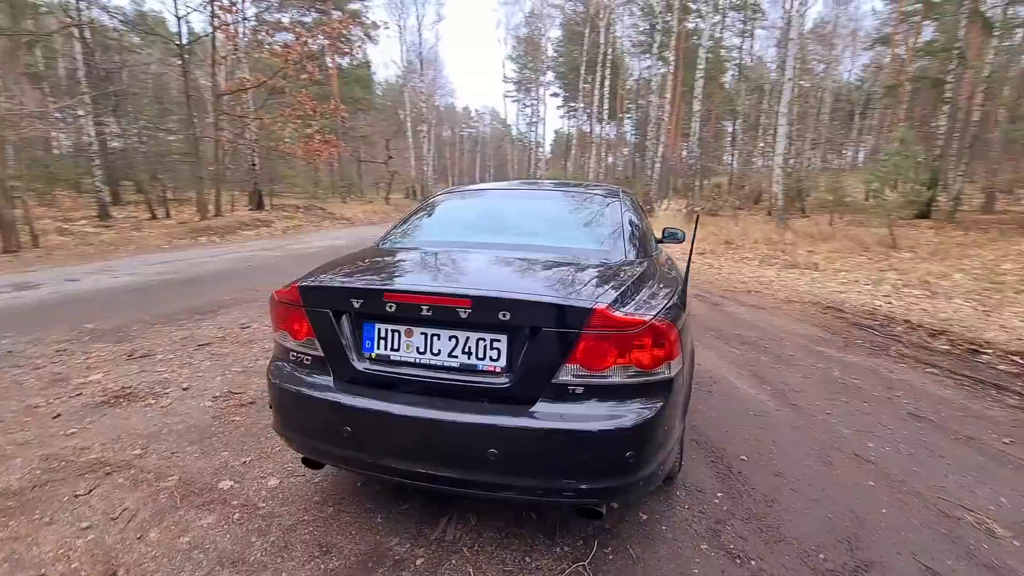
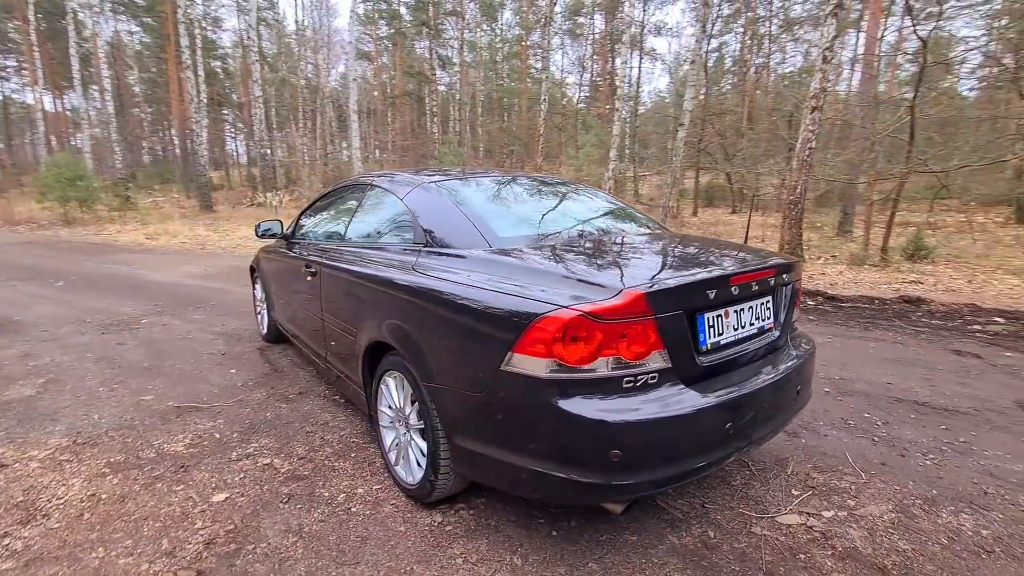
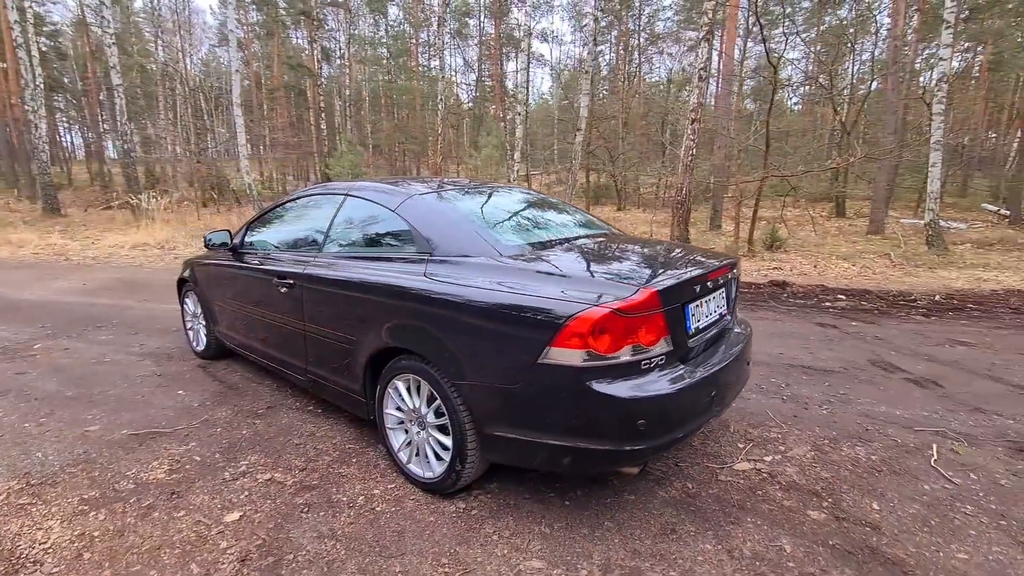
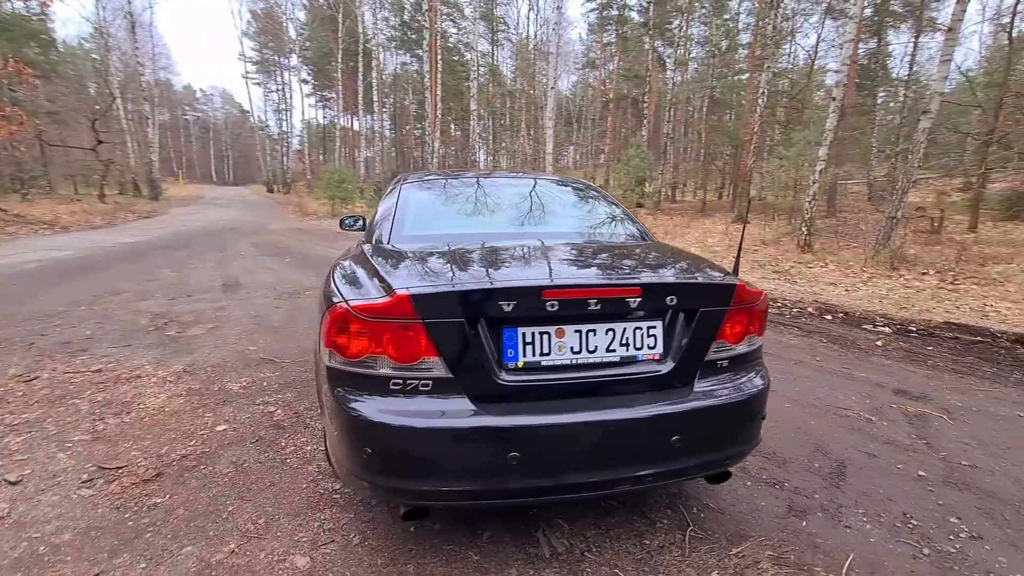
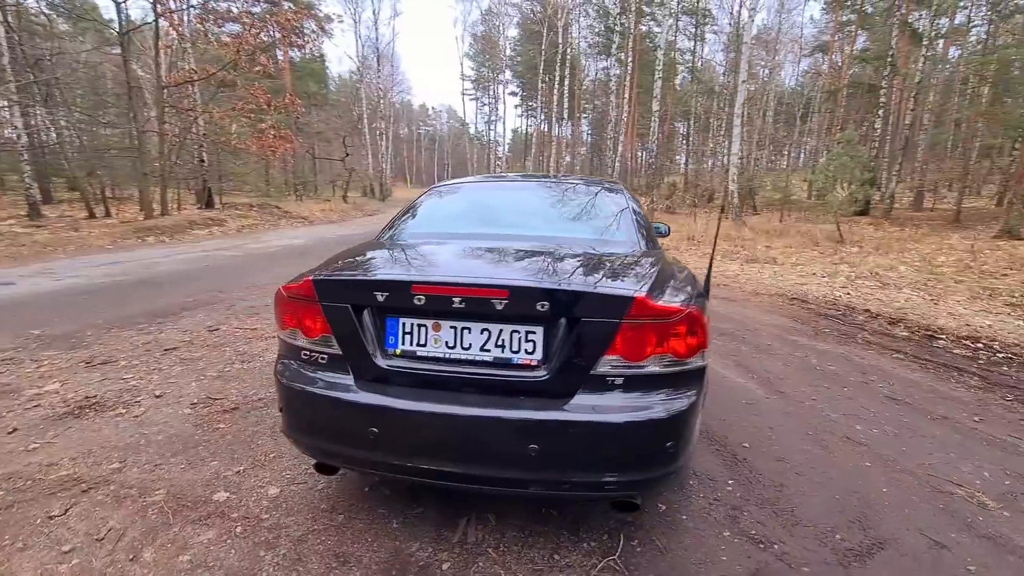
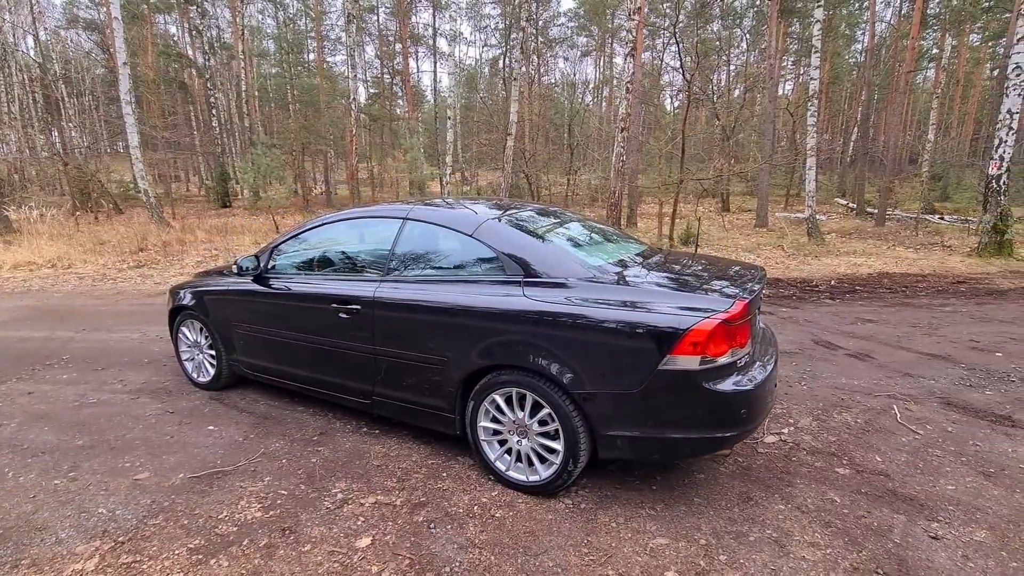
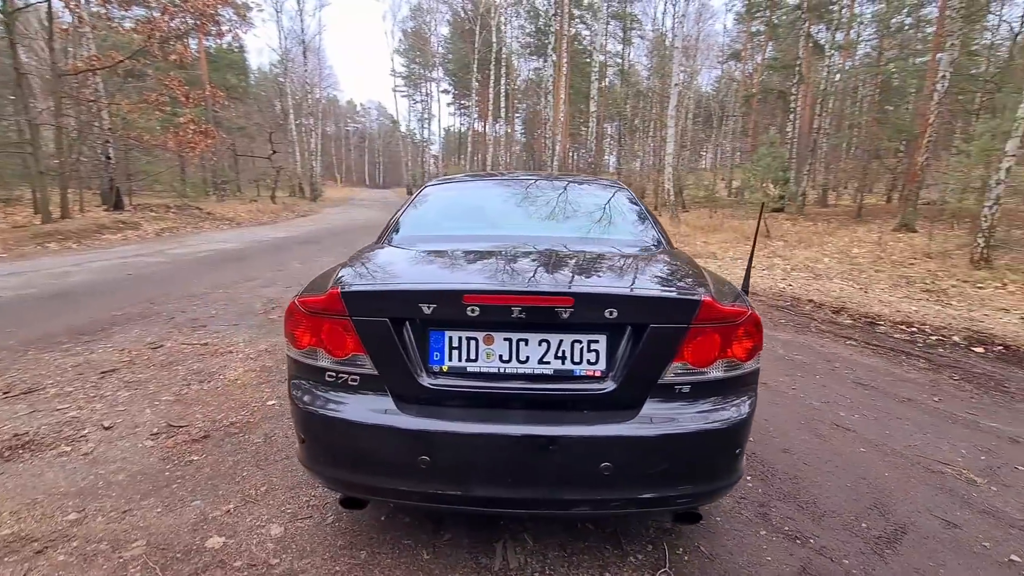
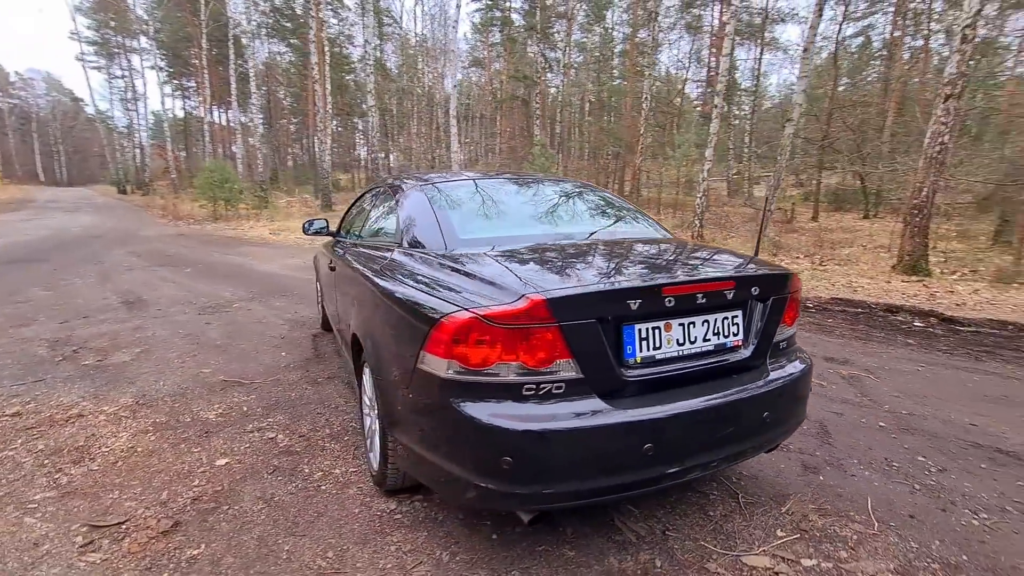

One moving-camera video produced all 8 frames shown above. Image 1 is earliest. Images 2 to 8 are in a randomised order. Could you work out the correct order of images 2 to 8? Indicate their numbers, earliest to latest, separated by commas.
5, 7, 4, 8, 2, 3, 6
